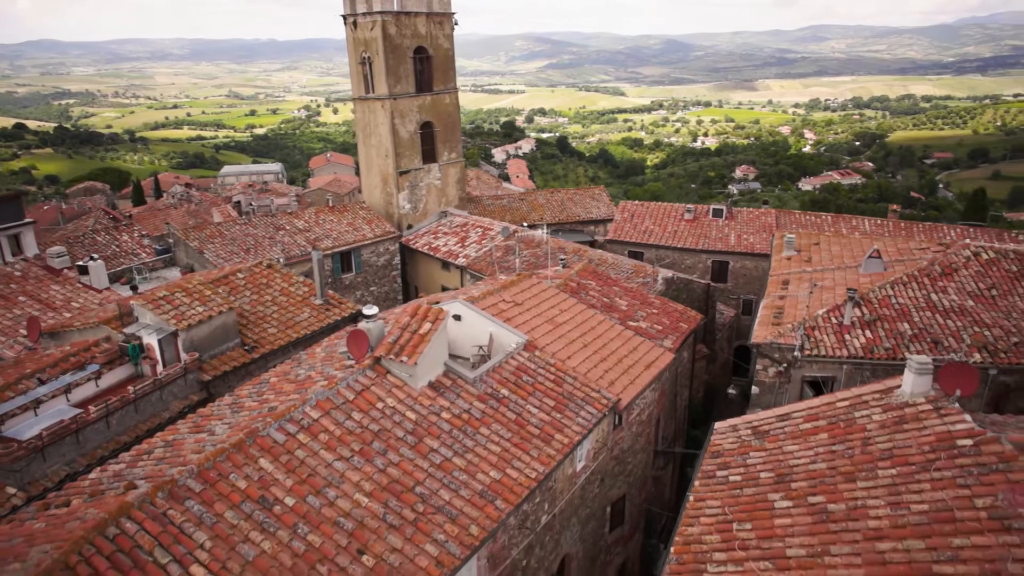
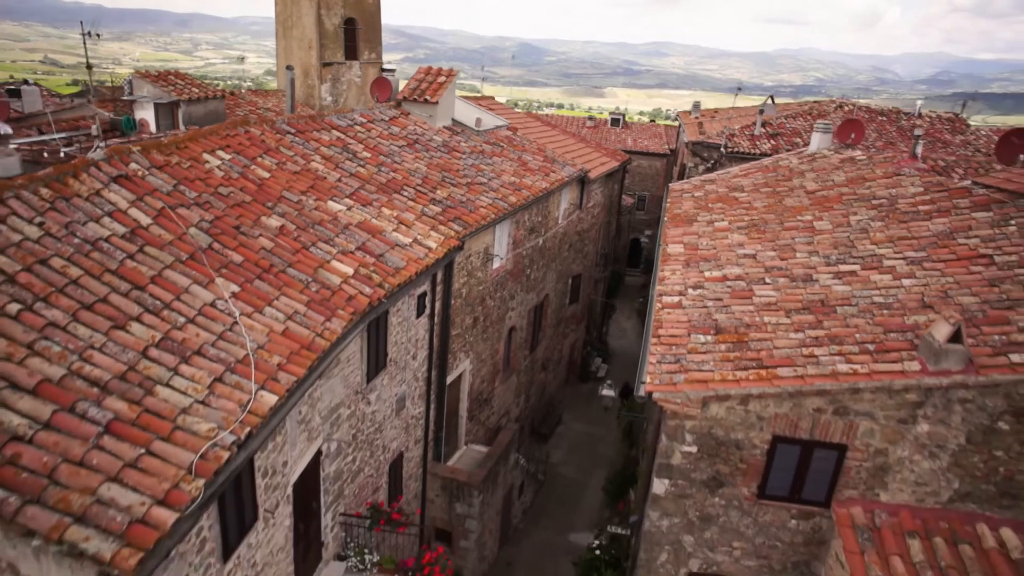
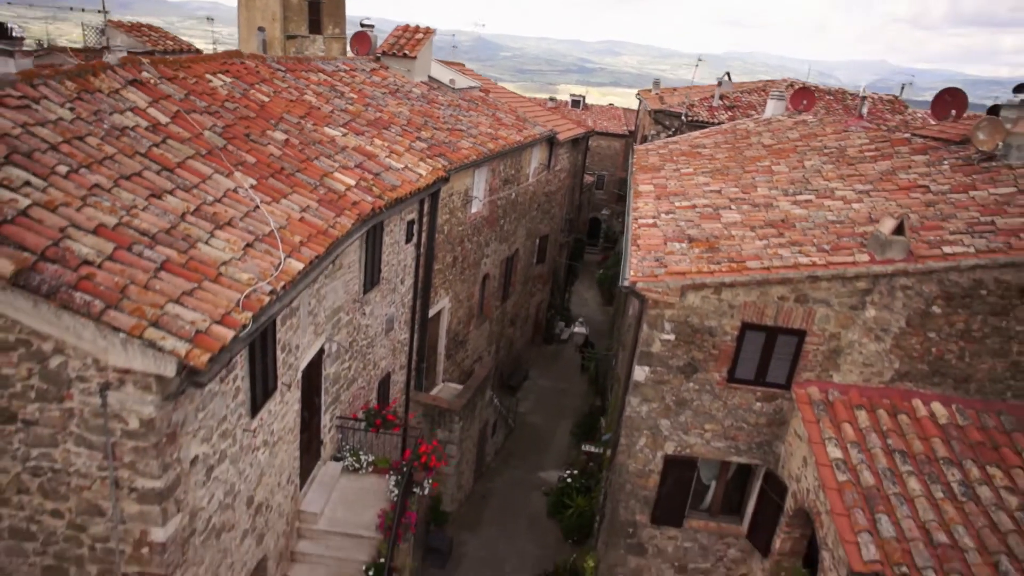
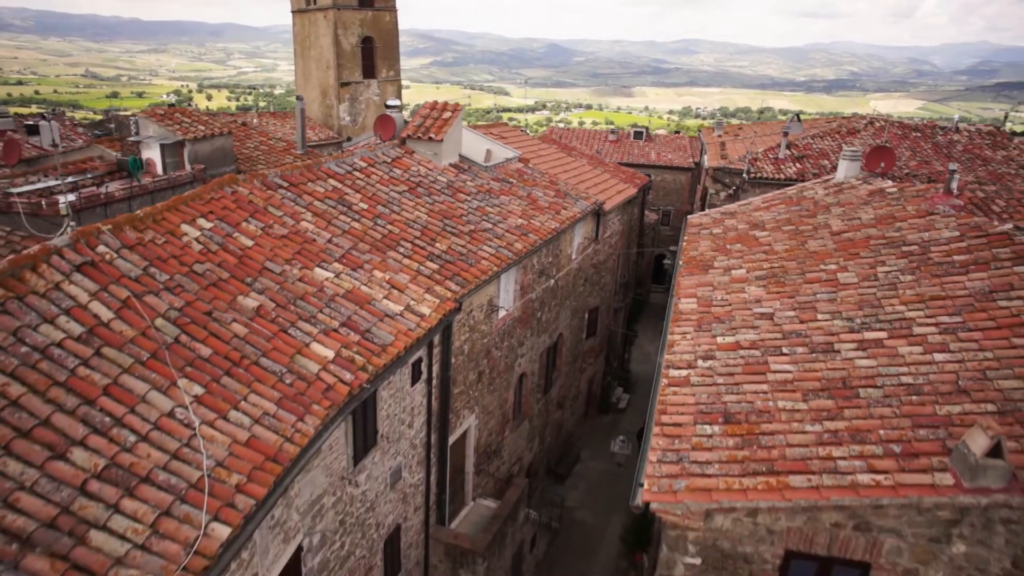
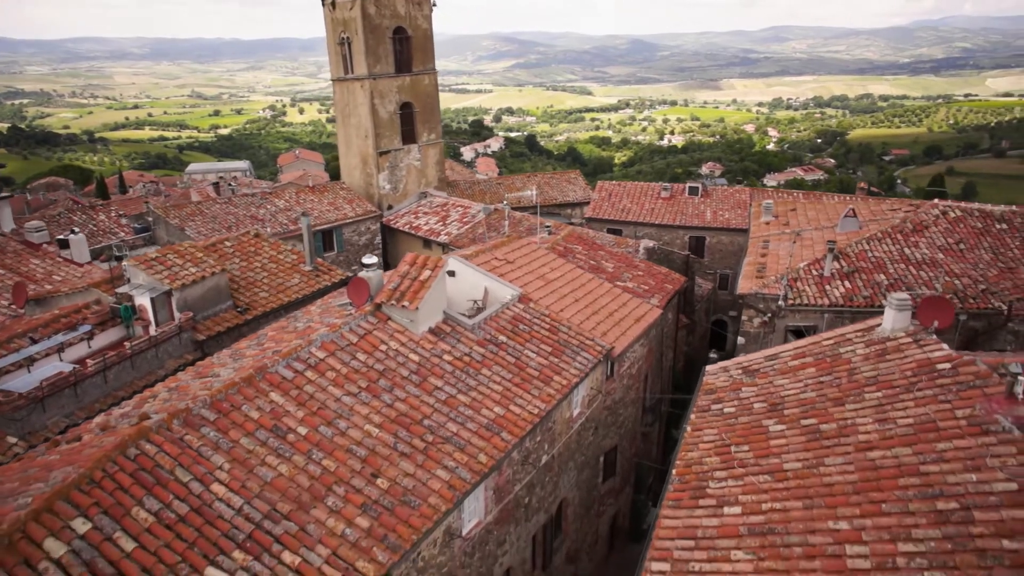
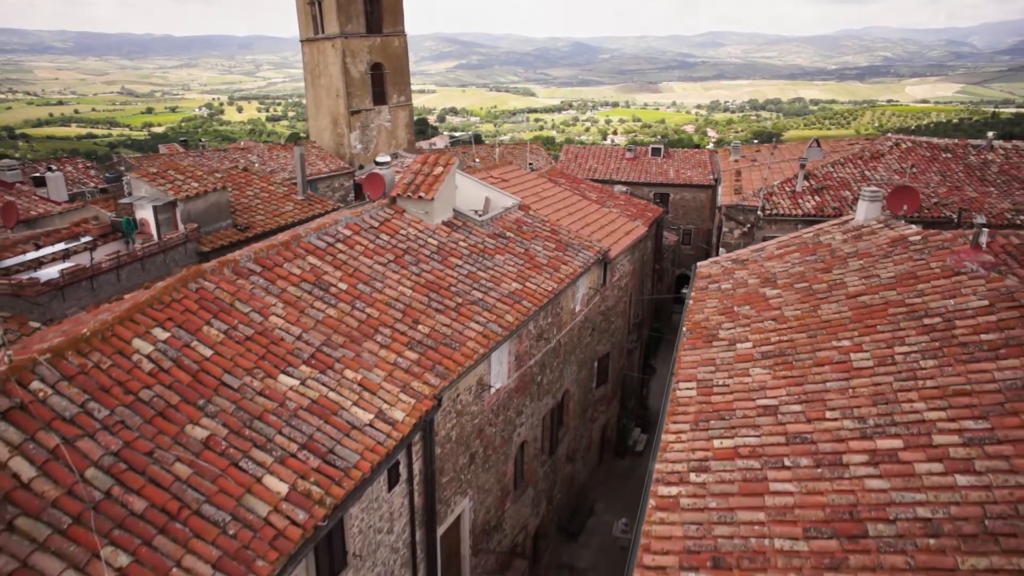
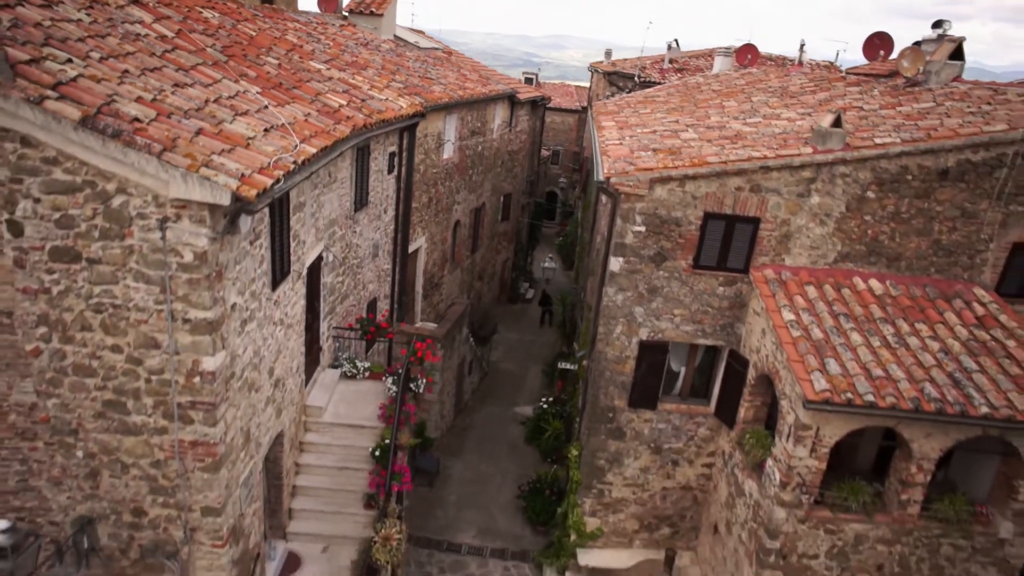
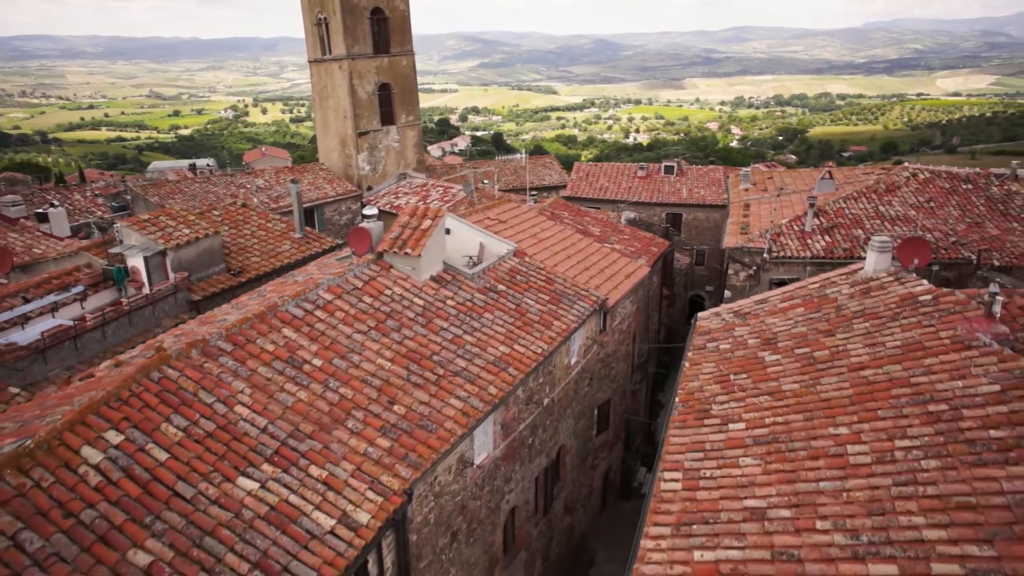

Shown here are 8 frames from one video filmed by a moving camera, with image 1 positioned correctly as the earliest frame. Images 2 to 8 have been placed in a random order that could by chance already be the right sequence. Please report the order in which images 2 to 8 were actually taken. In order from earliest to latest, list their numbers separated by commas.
5, 8, 6, 4, 2, 3, 7
